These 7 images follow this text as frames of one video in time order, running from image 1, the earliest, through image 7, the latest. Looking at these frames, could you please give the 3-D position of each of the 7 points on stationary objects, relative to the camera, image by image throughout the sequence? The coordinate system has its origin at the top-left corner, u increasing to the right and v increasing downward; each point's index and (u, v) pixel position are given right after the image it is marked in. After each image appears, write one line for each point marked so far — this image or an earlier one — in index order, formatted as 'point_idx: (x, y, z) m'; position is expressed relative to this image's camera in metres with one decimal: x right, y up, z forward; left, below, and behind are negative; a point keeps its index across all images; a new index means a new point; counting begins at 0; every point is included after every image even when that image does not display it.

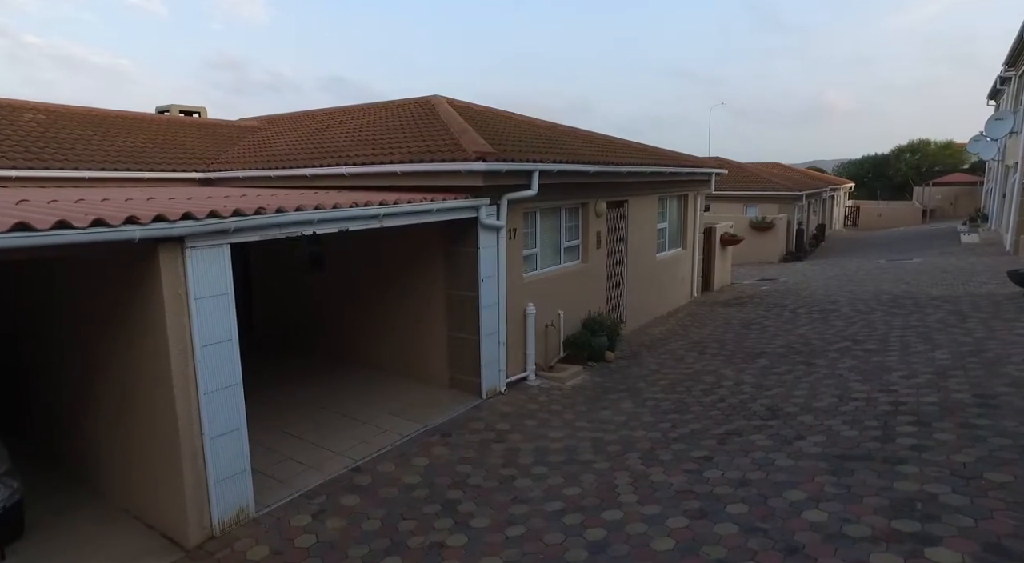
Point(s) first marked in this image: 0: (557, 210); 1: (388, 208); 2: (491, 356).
0: (+0.7, +1.1, +10.0) m
1: (-1.2, +0.7, +6.4) m
2: (-0.2, -0.9, +8.3) m
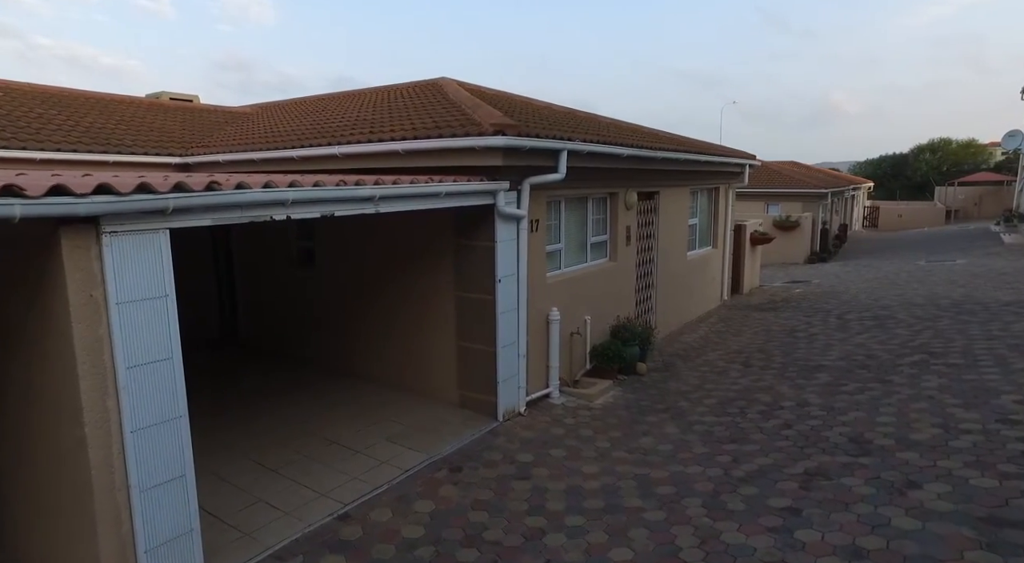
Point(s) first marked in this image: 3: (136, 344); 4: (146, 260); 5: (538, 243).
0: (+0.9, +1.0, +8.7) m
1: (-0.9, +0.7, +5.1) m
2: (0.0, -0.9, +7.0) m
3: (-2.0, -0.3, +3.5) m
4: (-2.0, +0.1, +3.6) m
5: (+0.3, +0.4, +7.3) m
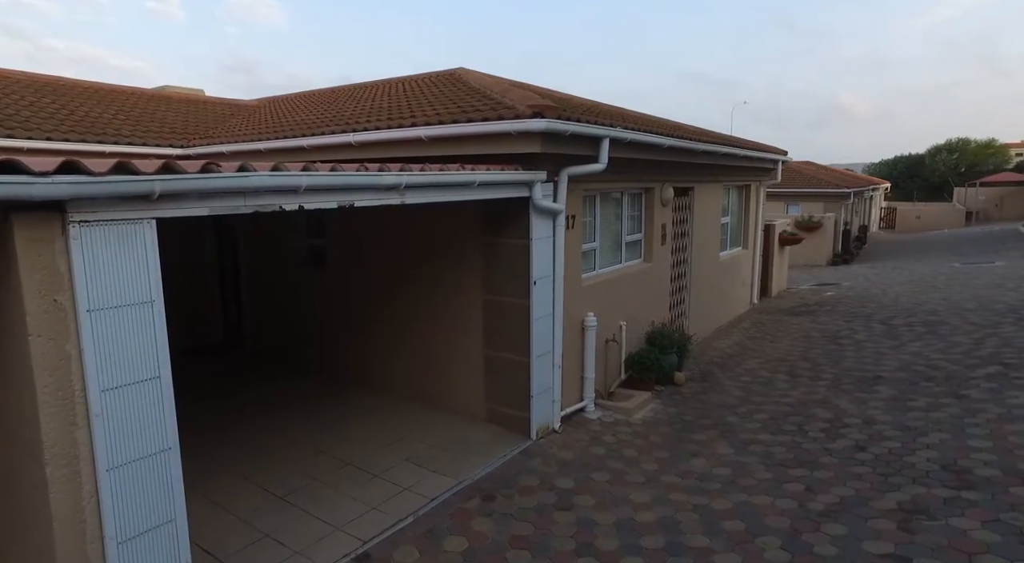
0: (+1.3, +1.0, +8.0) m
1: (-0.6, +0.7, +4.4) m
2: (+0.3, -1.0, +6.3) m
3: (-1.7, -0.3, +2.8) m
4: (-1.7, +0.1, +2.9) m
5: (+0.6, +0.4, +6.6) m
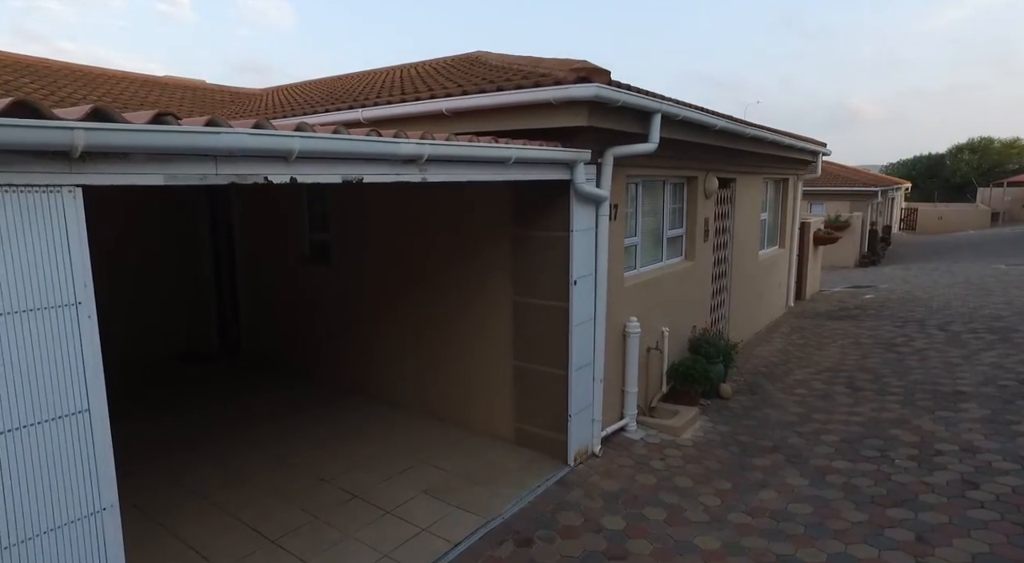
0: (+1.6, +1.0, +7.1) m
1: (-0.4, +0.7, +3.5) m
2: (+0.6, -1.0, +5.4) m
3: (-1.5, -0.3, +2.0) m
4: (-1.4, +0.1, +2.0) m
5: (+0.9, +0.4, +5.7) m
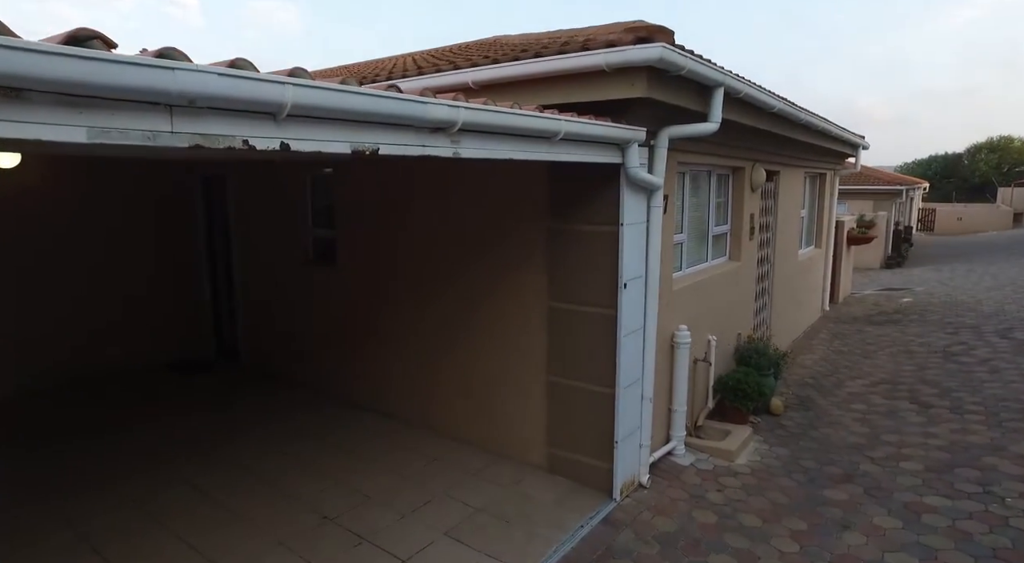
0: (+1.8, +1.0, +6.3) m
1: (-0.1, +0.7, +2.8) m
2: (+0.8, -1.0, +4.6) m
3: (-1.2, -0.3, +1.2) m
4: (-1.2, +0.1, +1.2) m
5: (+1.1, +0.4, +4.9) m
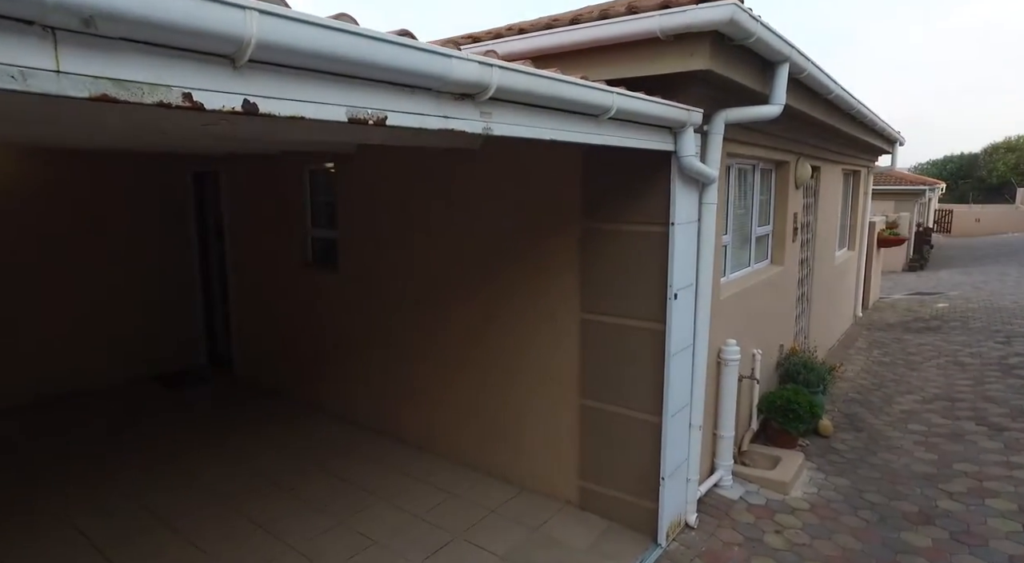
0: (+2.0, +0.9, +5.7) m
1: (0.0, +0.6, +2.1) m
2: (+1.0, -1.0, +3.9) m
3: (-1.1, -0.4, +0.6) m
4: (-1.1, +0.1, +0.6) m
5: (+1.3, +0.3, +4.2) m
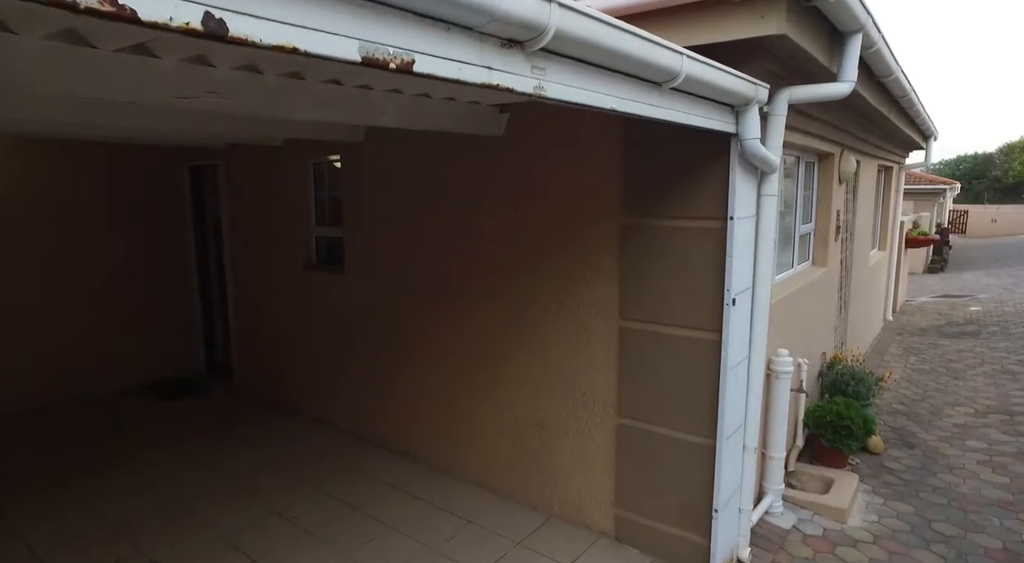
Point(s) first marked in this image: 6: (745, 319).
0: (+2.2, +0.9, +5.2) m
1: (+0.1, +0.6, +1.6) m
2: (+1.1, -1.0, +3.4) m
3: (-1.0, -0.4, +0.1) m
4: (-0.9, +0.1, +0.1) m
5: (+1.5, +0.3, +3.7) m
6: (+1.1, -0.2, +3.3) m
